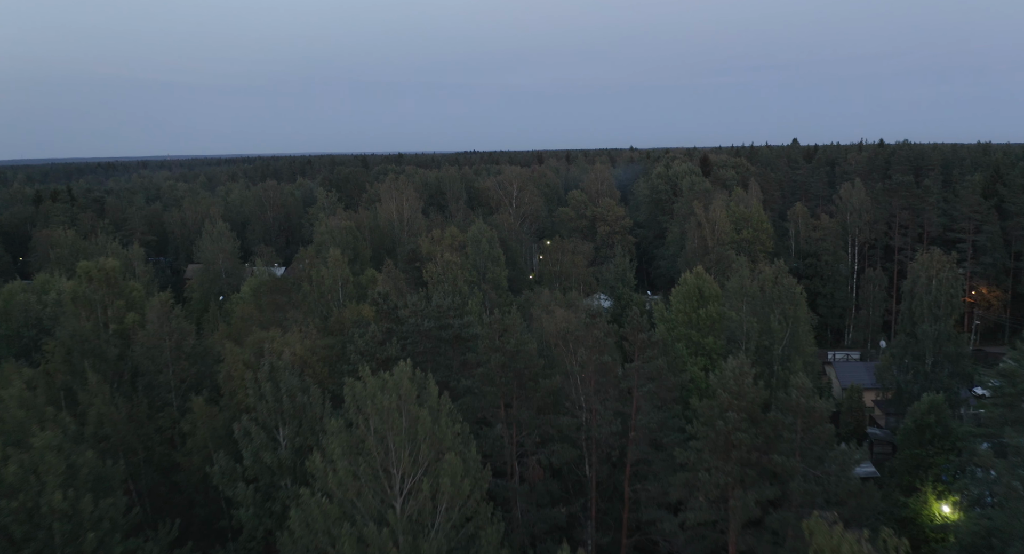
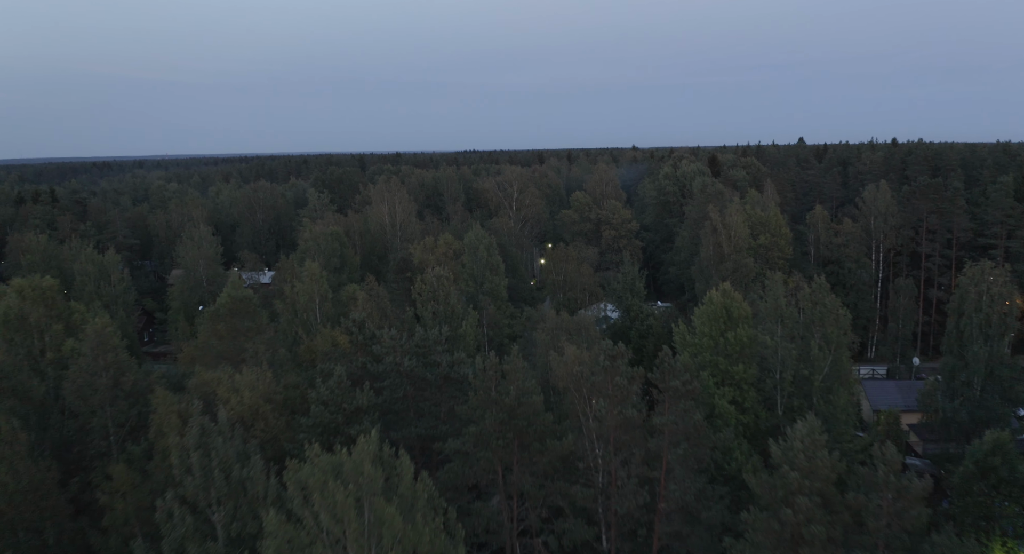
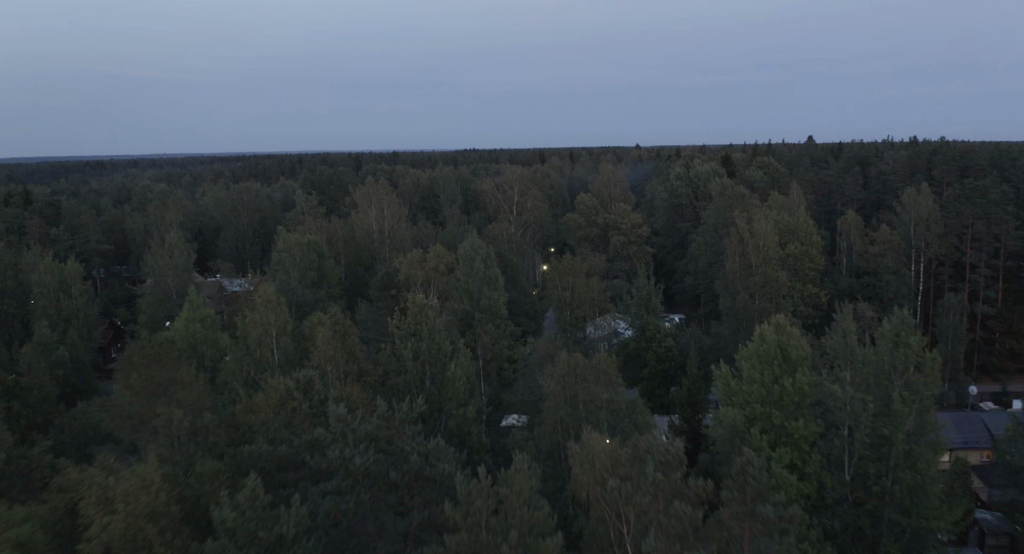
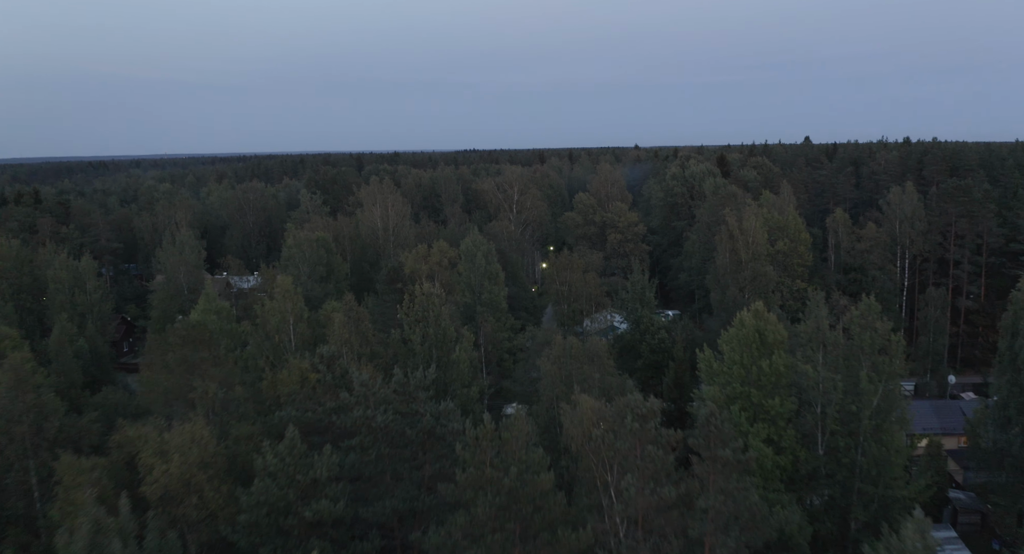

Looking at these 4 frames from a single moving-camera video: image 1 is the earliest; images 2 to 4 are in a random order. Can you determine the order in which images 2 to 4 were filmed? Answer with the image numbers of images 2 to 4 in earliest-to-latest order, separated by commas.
2, 4, 3
